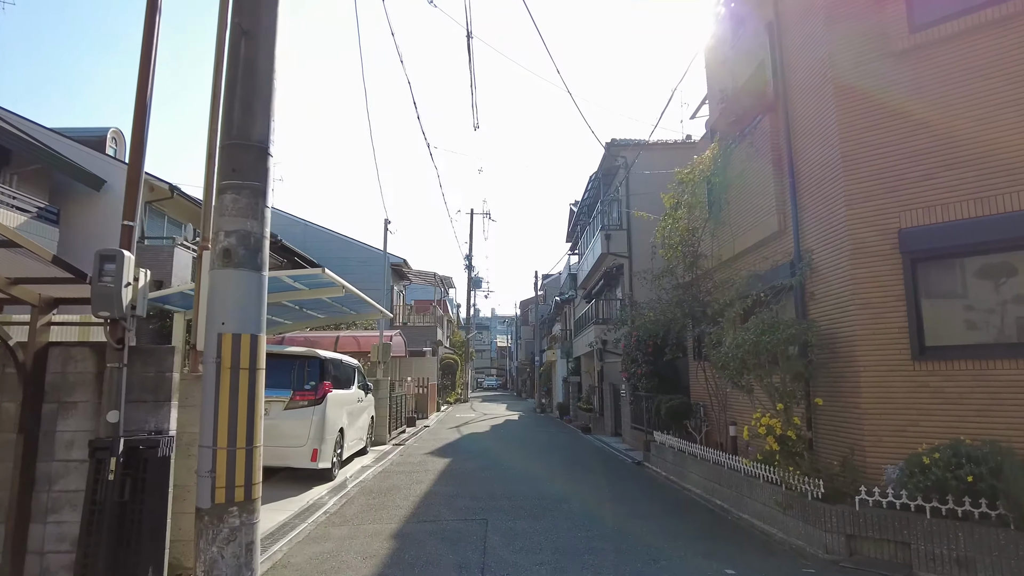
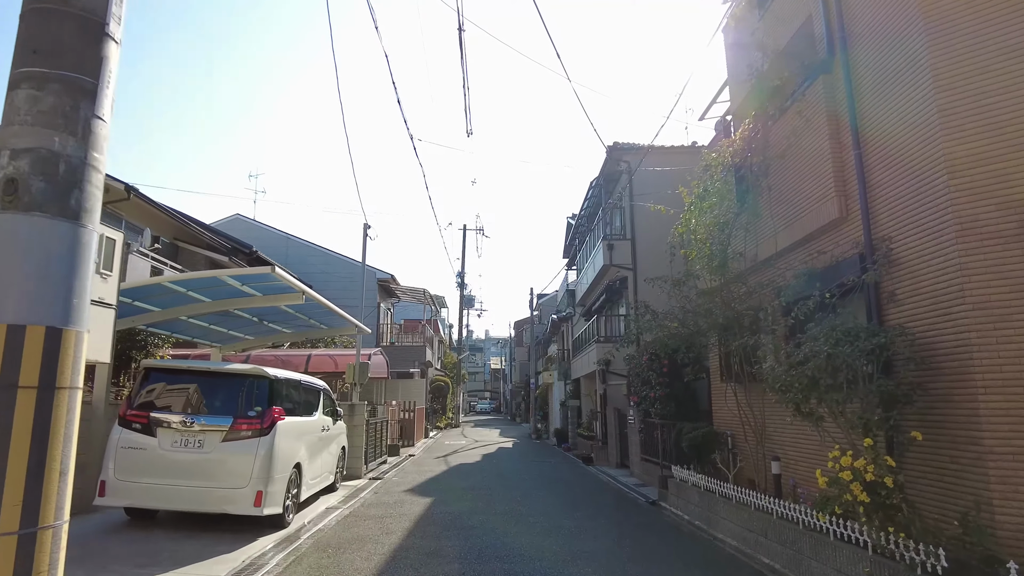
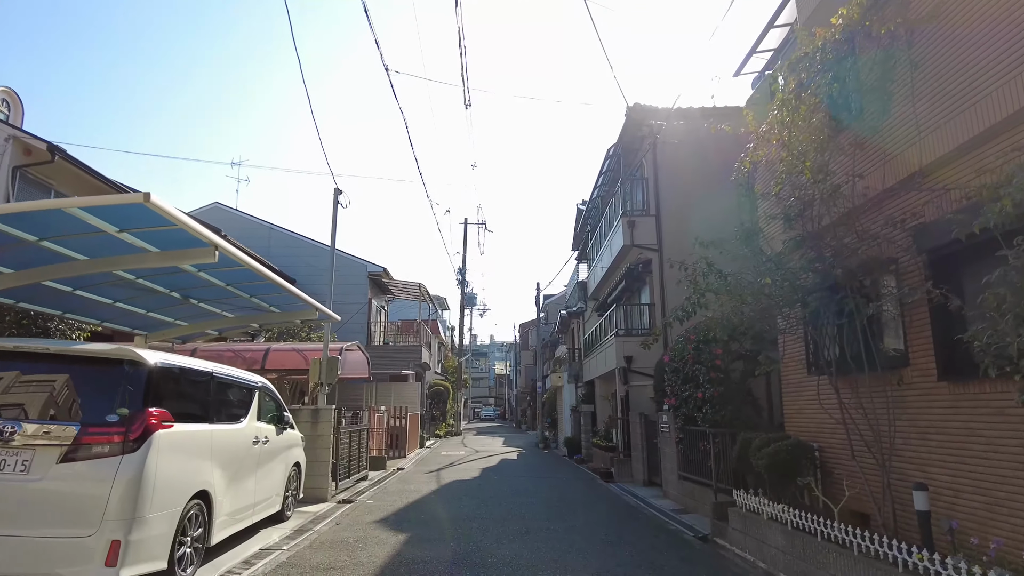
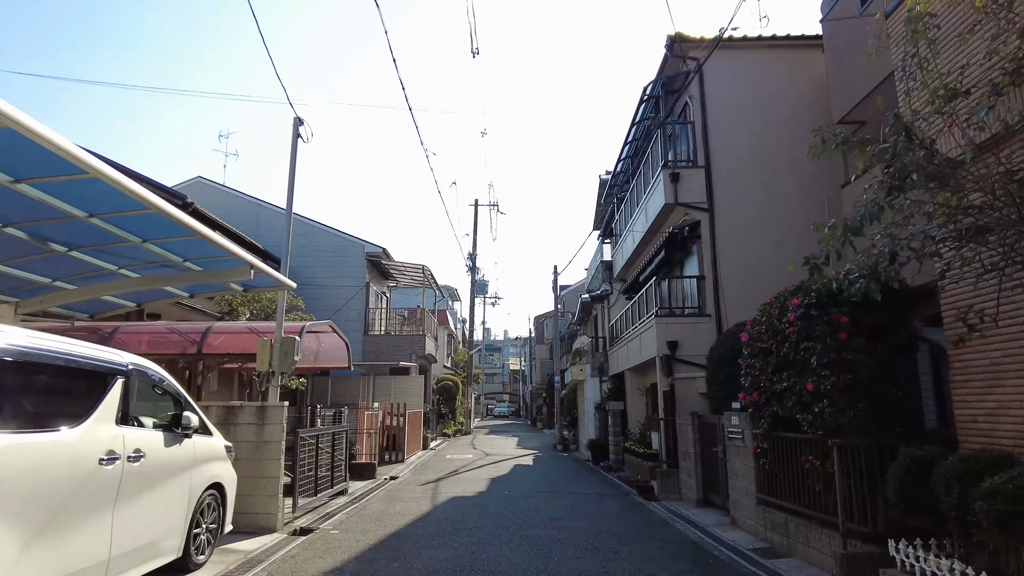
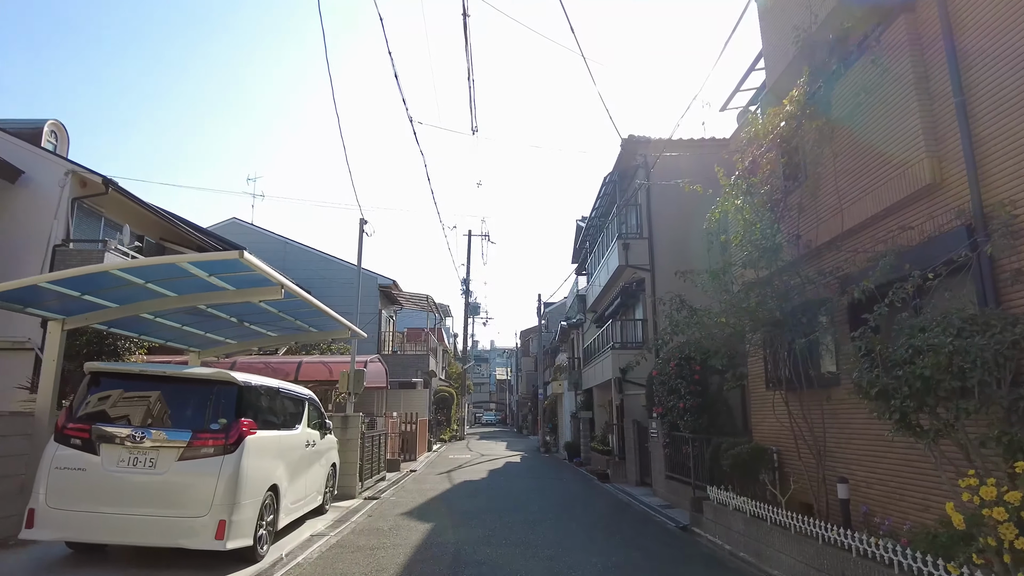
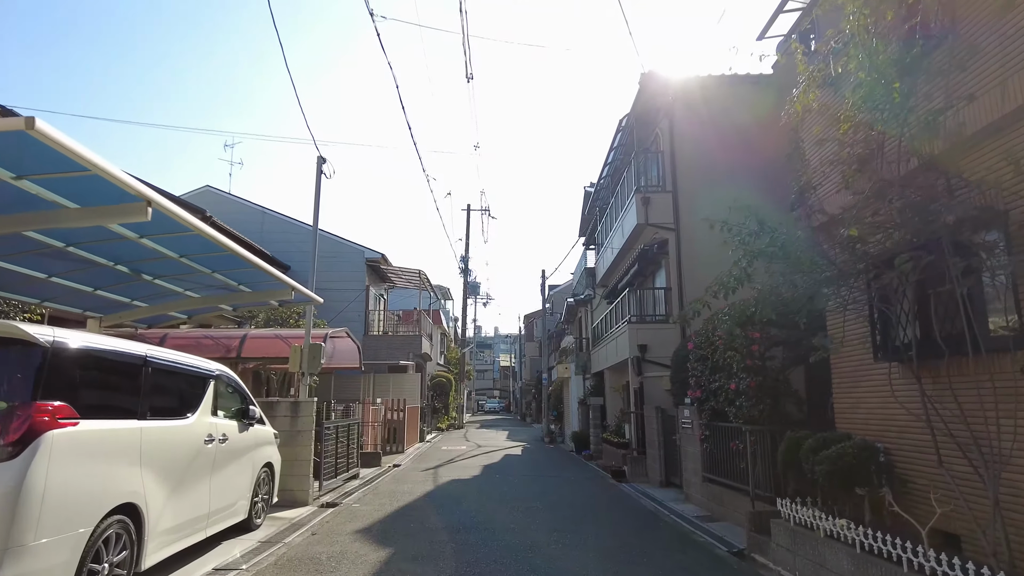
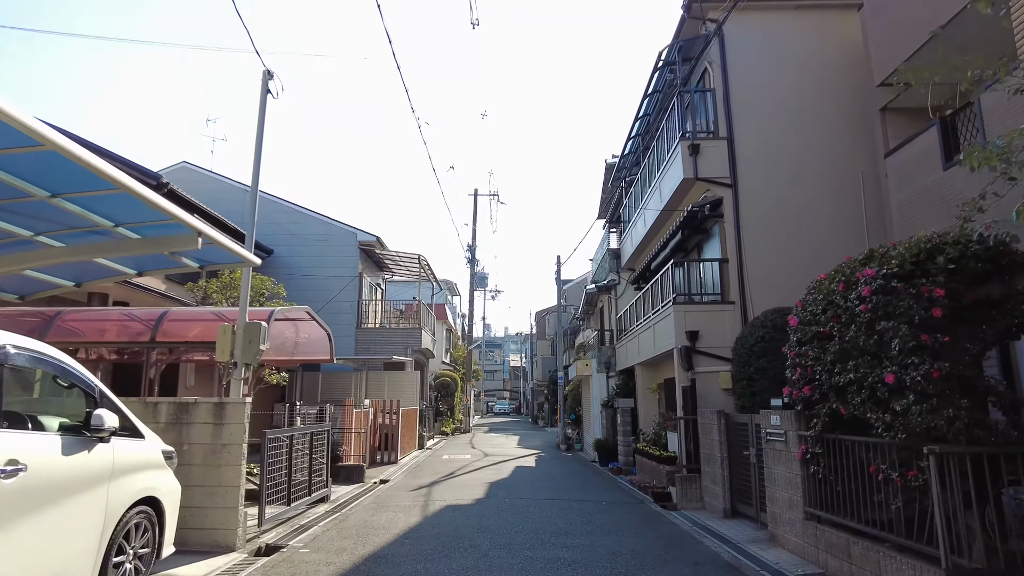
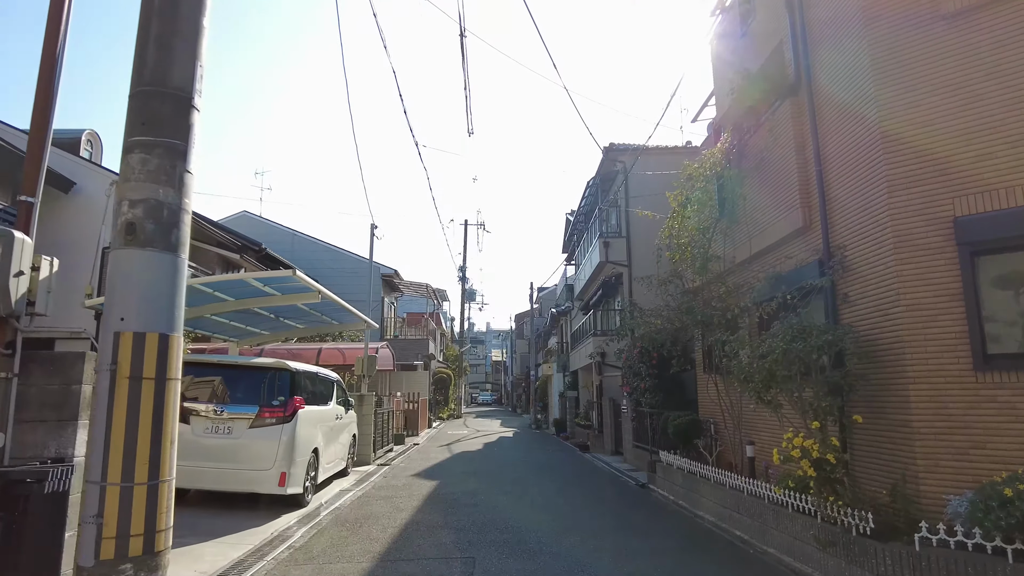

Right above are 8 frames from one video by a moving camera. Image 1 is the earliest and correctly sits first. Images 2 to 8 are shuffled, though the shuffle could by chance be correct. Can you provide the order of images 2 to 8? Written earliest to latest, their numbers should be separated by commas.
8, 2, 5, 3, 6, 4, 7
